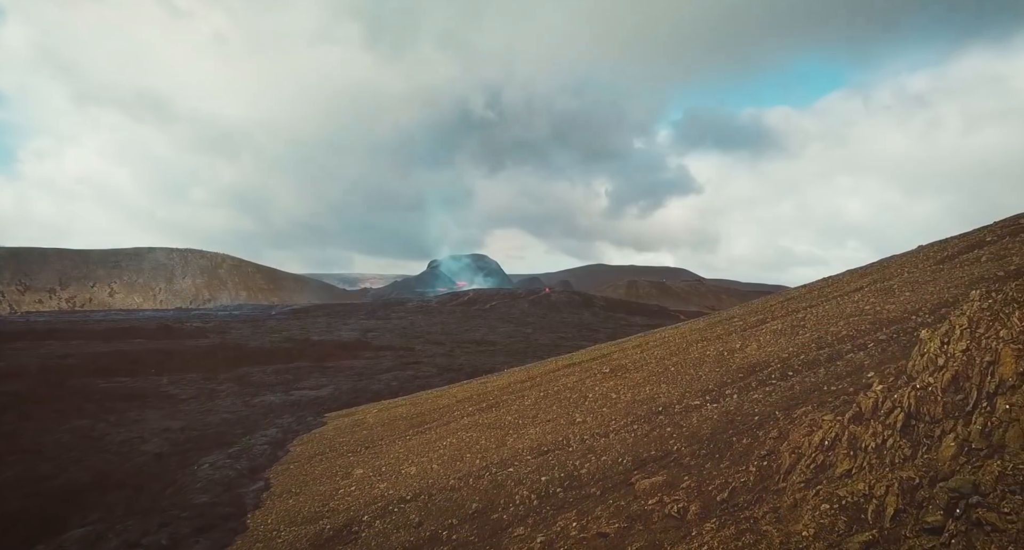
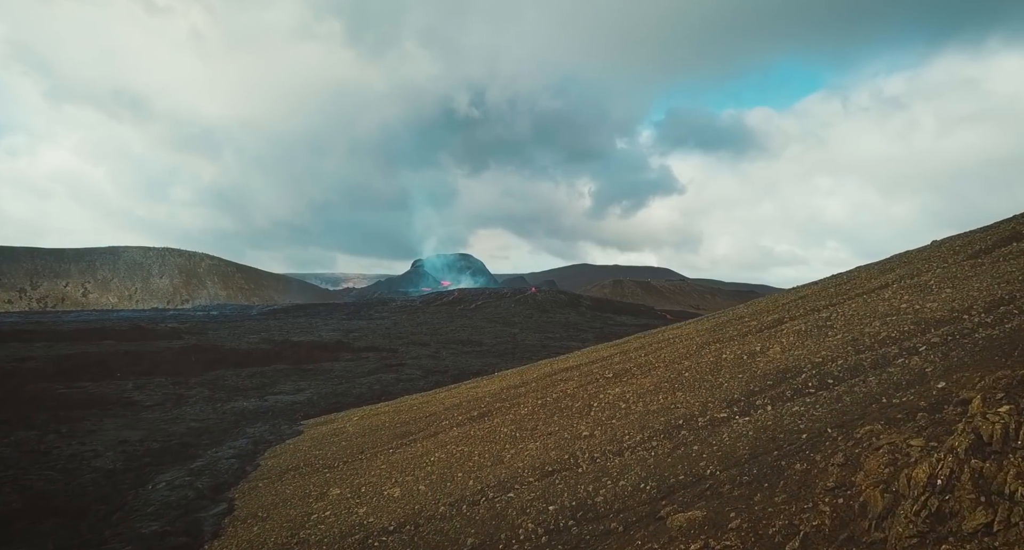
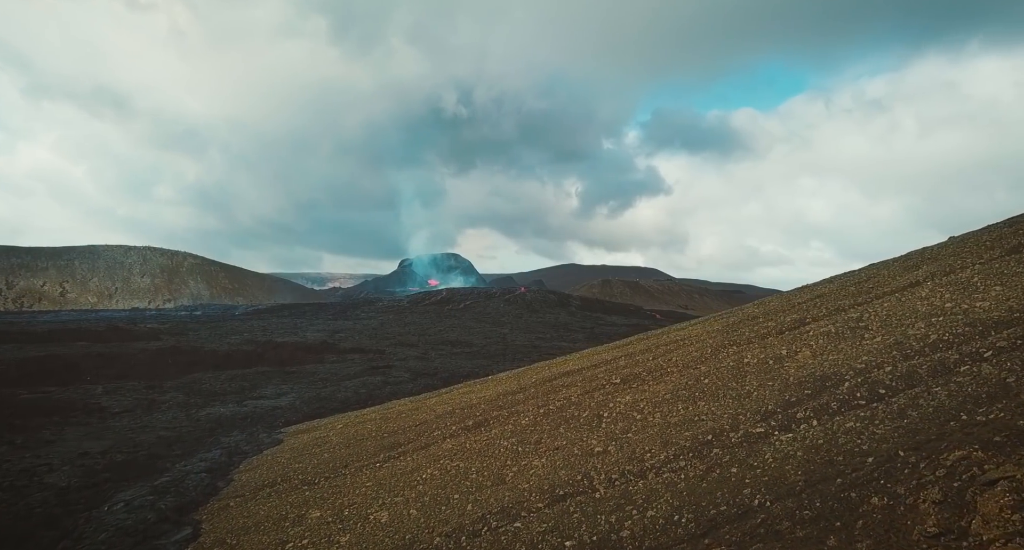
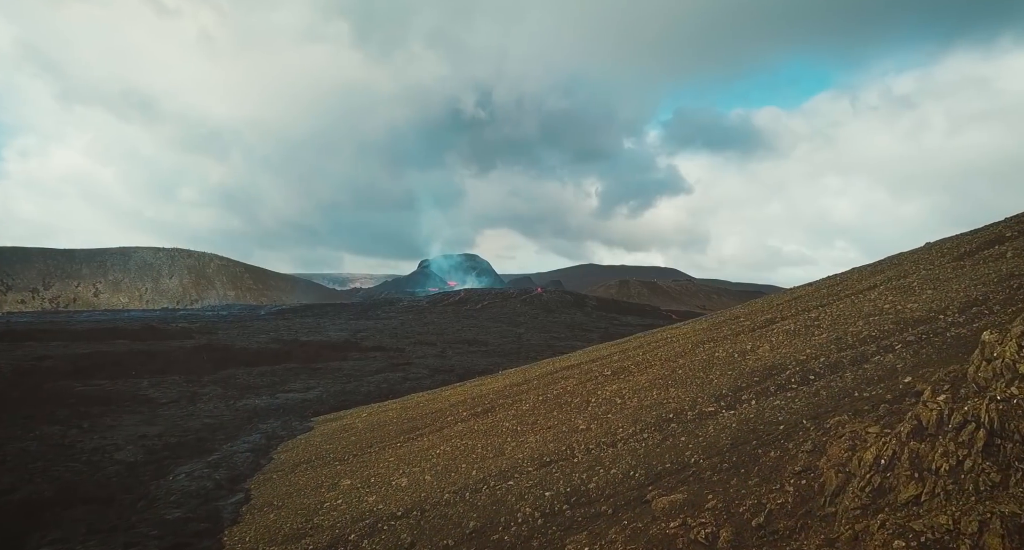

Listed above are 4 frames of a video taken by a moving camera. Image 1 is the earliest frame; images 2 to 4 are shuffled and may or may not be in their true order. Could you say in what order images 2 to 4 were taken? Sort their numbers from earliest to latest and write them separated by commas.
4, 2, 3
